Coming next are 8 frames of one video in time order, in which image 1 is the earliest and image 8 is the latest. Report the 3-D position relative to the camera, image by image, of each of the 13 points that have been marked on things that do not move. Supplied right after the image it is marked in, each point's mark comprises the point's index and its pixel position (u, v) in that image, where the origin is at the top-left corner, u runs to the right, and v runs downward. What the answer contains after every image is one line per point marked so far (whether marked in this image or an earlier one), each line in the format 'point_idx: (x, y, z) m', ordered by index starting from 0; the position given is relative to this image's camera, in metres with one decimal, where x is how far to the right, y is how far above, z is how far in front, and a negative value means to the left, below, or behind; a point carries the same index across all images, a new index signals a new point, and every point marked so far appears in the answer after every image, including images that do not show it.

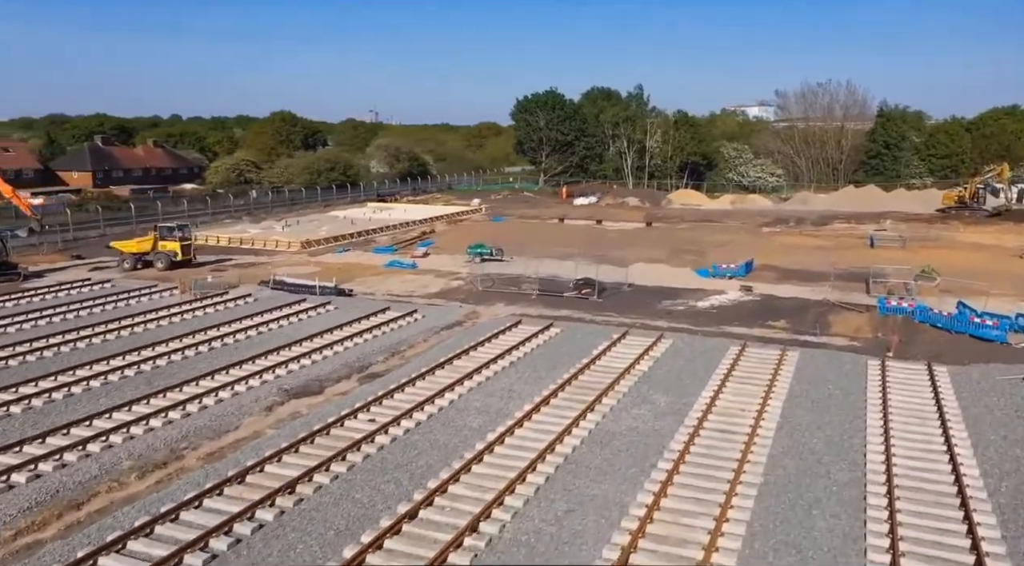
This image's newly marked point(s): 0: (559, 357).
0: (+1.0, -1.7, +17.5) m
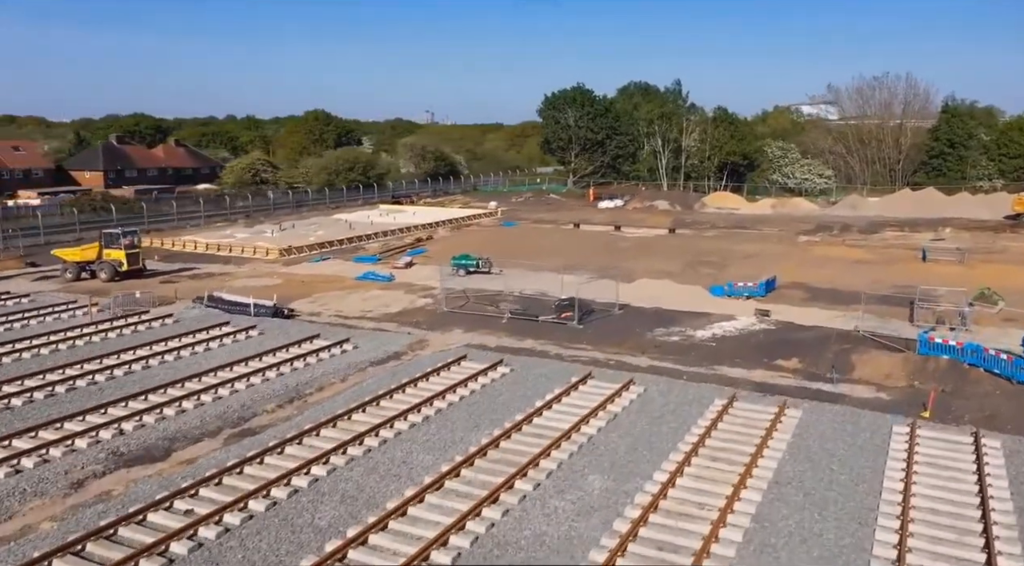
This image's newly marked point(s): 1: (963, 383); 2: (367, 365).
0: (-0.4, -2.2, +13.8) m
1: (+8.6, -1.9, +15.4) m
2: (-3.0, -1.7, +16.9) m
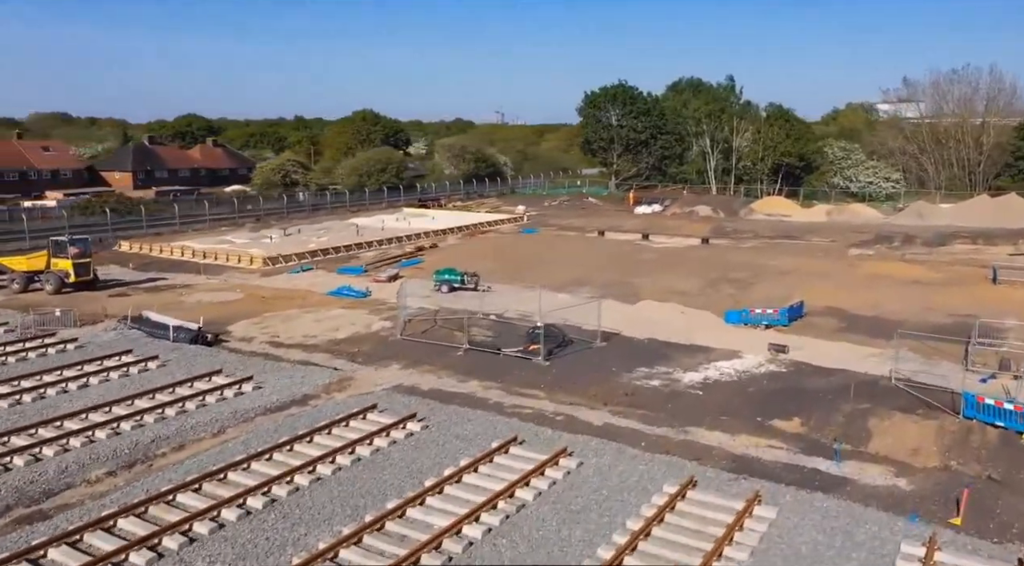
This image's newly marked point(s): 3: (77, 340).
0: (-2.0, -2.8, +10.5) m
1: (+7.1, -2.6, +11.3) m
2: (-4.4, -2.2, +13.8) m
3: (-9.7, -1.3, +18.2) m
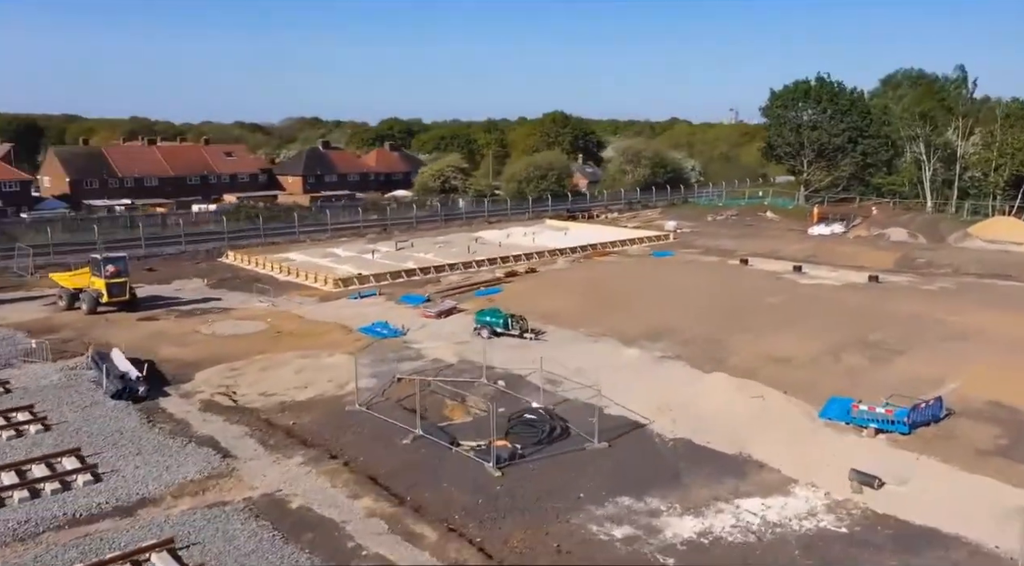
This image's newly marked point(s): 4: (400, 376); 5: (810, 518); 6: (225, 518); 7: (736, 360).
0: (-4.7, -3.8, +6.8) m
1: (+4.2, -4.1, +5.0) m
2: (-6.1, -3.2, +10.6) m
3: (-10.0, -2.0, +16.2) m
4: (-2.4, -2.0, +17.4) m
5: (+4.1, -3.2, +11.0) m
6: (-3.8, -3.1, +10.9) m
7: (+5.3, -1.8, +19.0) m
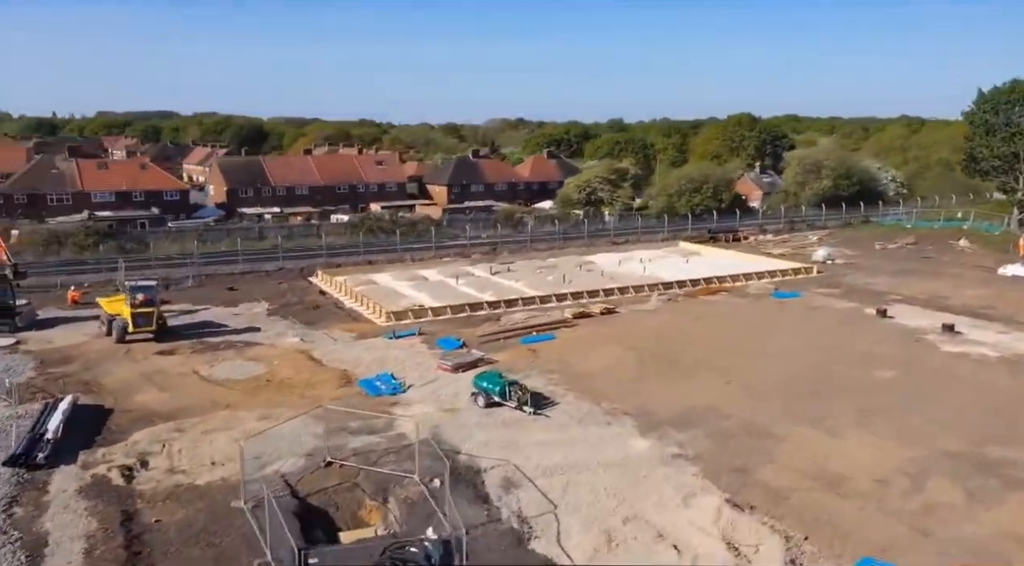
0: (-8.3, -4.9, +5.1) m
1: (-0.1, -5.5, +1.1) m
2: (-8.6, -4.2, +9.1) m
3: (-10.9, -2.9, +15.5) m
4: (-3.3, -3.2, +14.7) m
5: (+1.3, -4.6, +6.9) m
6: (-6.3, -4.2, +8.8) m
7: (+4.6, -3.3, +14.3) m
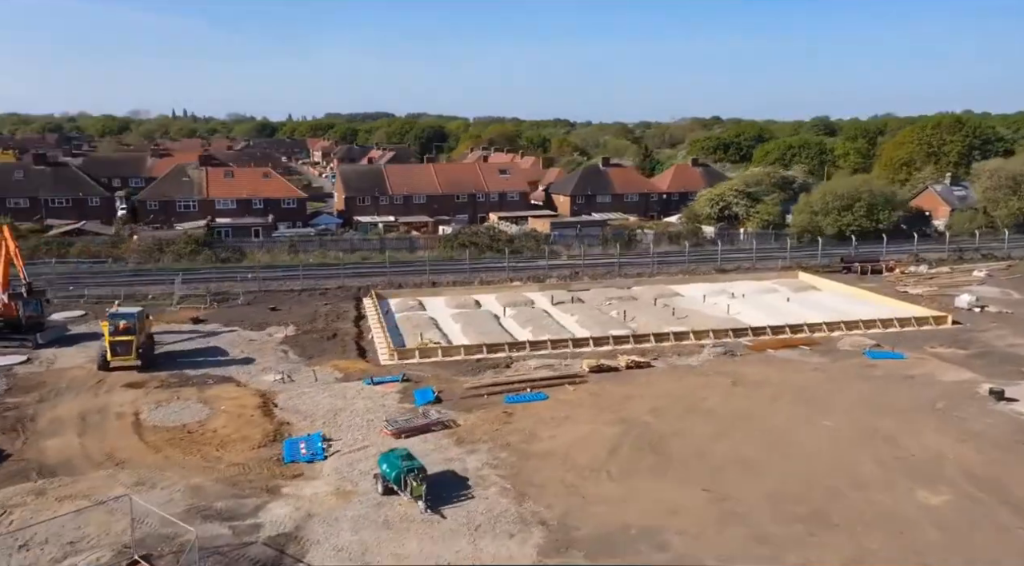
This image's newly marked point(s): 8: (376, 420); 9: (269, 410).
0: (-13.1, -5.6, +4.4) m
1: (-6.1, -6.6, -1.5) m
2: (-12.3, -5.0, +8.4) m
3: (-12.9, -3.6, +15.2) m
4: (-5.7, -4.2, +12.5) m
5: (-3.2, -5.8, +3.8) m
6: (-10.2, -5.1, +7.5) m
7: (+1.8, -4.7, +10.2) m
8: (-3.1, -3.2, +18.6) m
9: (-5.8, -3.0, +19.3) m
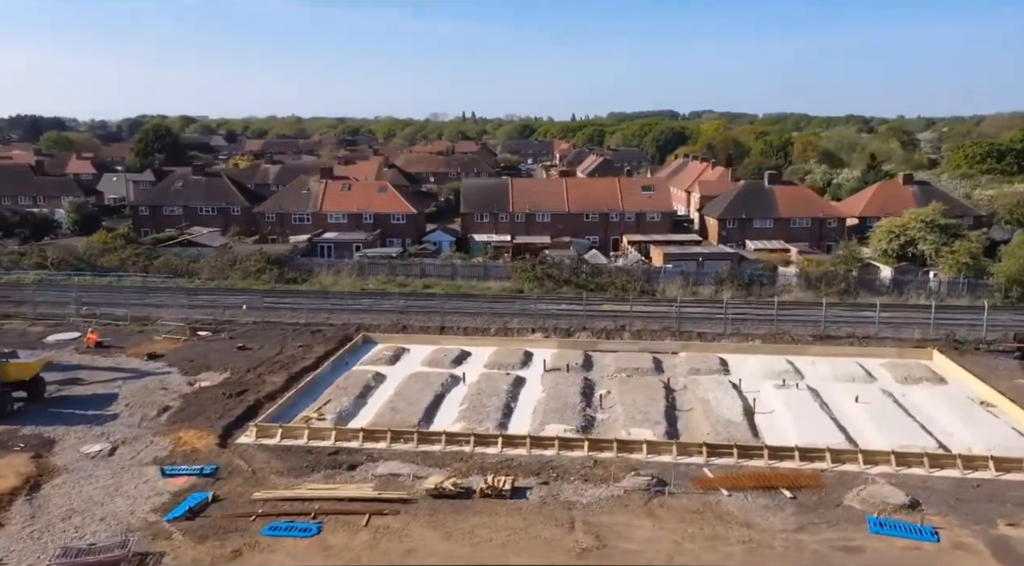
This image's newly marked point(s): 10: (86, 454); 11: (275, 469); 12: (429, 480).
0: (-22.2, -6.4, +4.9) m
1: (-17.8, -7.8, -3.0) m
2: (-20.1, -5.8, +8.3) m
3: (-18.2, -4.4, +14.9) m
4: (-12.5, -5.5, +9.9) m
5: (-13.3, -7.2, +0.9) m
6: (-18.4, -6.1, +6.8) m
7: (-6.3, -6.4, +5.1) m
8: (-7.9, -4.7, +14.8) m
9: (-10.2, -4.4, +16.3) m
10: (-9.9, -4.0, +18.8) m
11: (-5.3, -4.0, +17.8) m
12: (-1.7, -4.1, +16.8) m
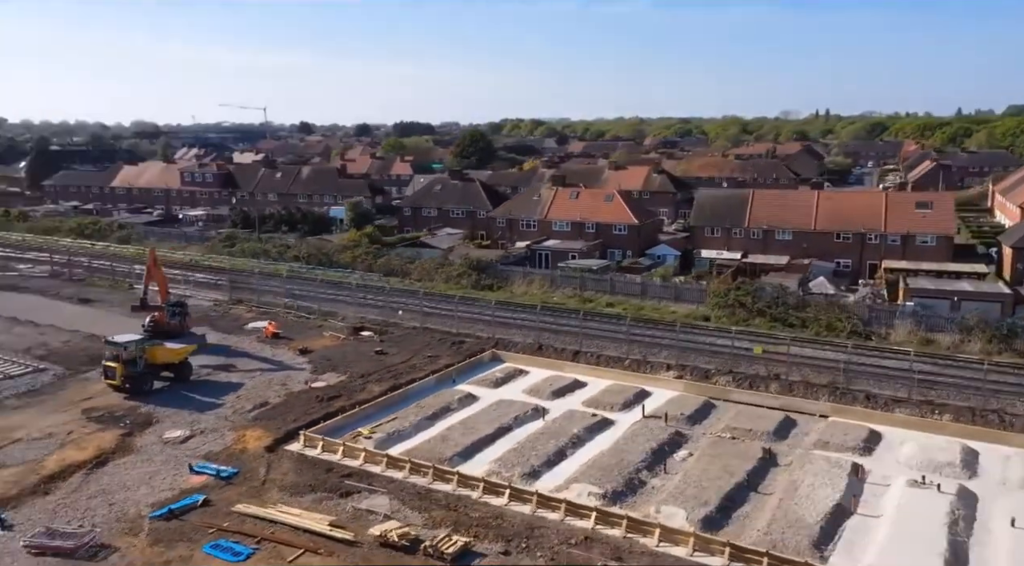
0: (-26.1, -5.3, +13.2) m
1: (-25.4, -6.9, +4.3) m
2: (-22.7, -4.9, +15.5) m
3: (-18.2, -3.8, +20.7) m
4: (-15.1, -5.2, +13.8) m
5: (-19.6, -6.7, +6.0) m
6: (-21.8, -5.3, +13.4) m
7: (-11.5, -6.5, +6.9) m
8: (-8.9, -4.8, +16.3) m
9: (-10.3, -4.4, +18.7) m
10: (-9.0, -4.0, +20.8) m
11: (-5.2, -4.4, +18.0) m
12: (-2.4, -4.7, +15.6) m
